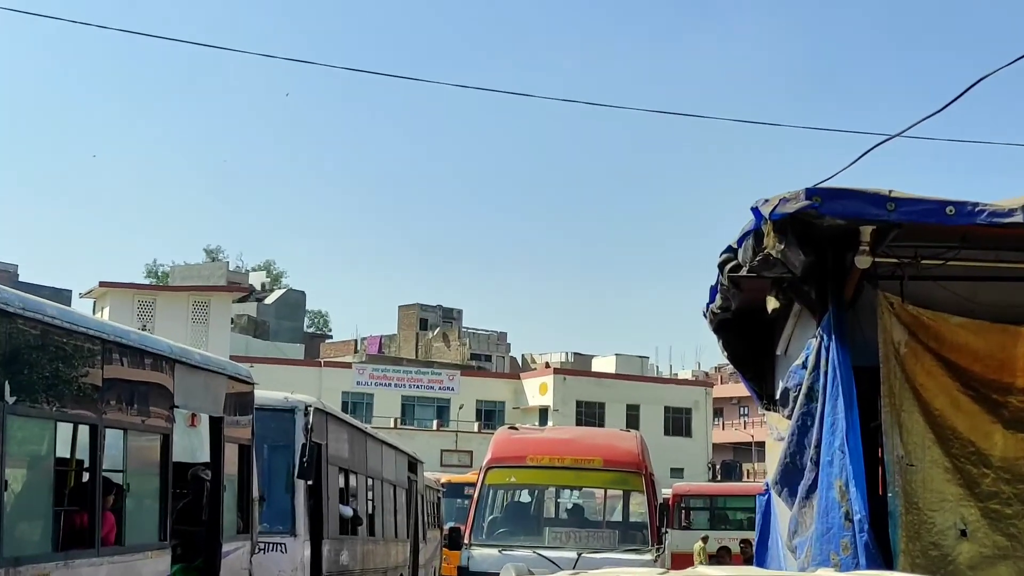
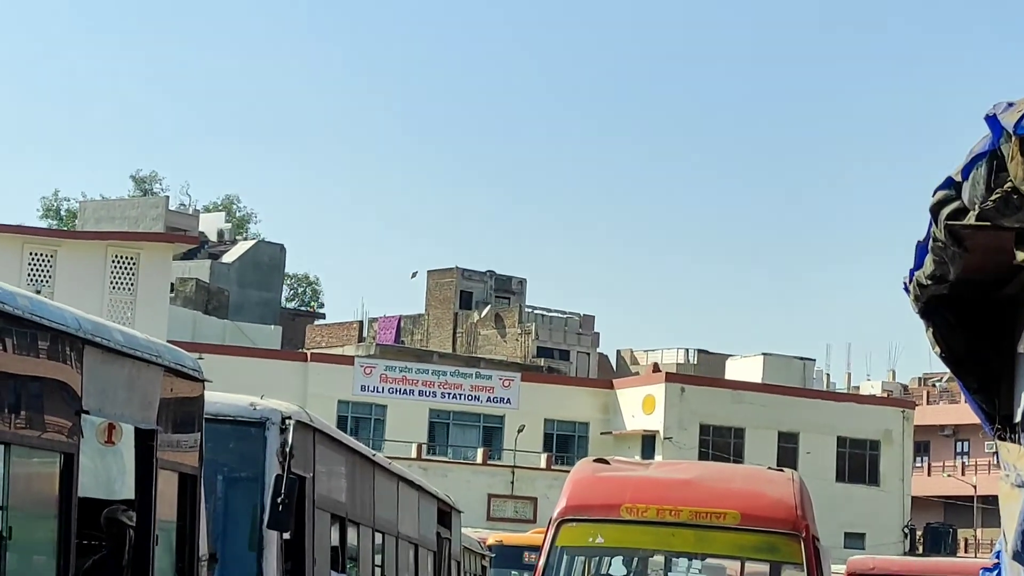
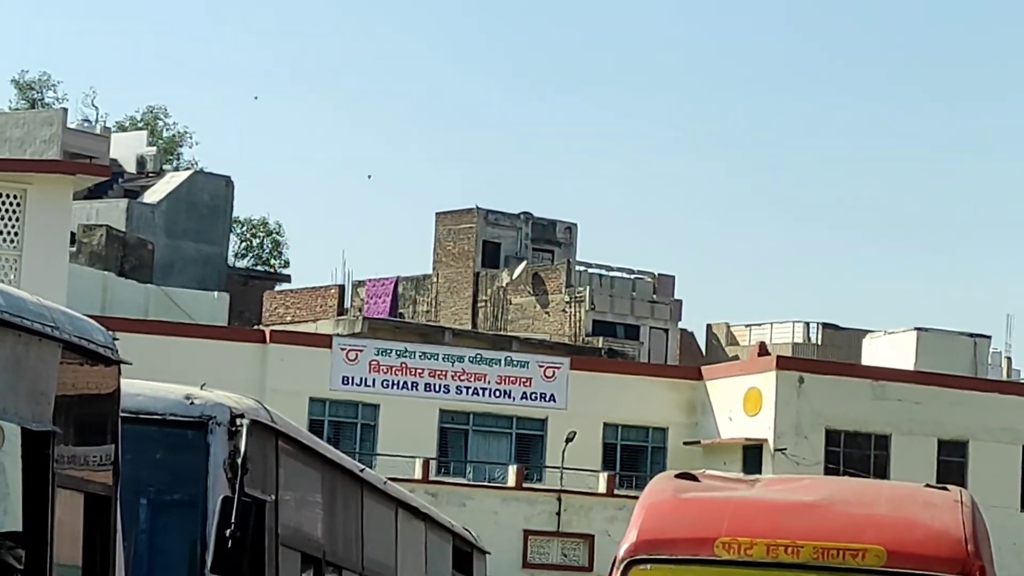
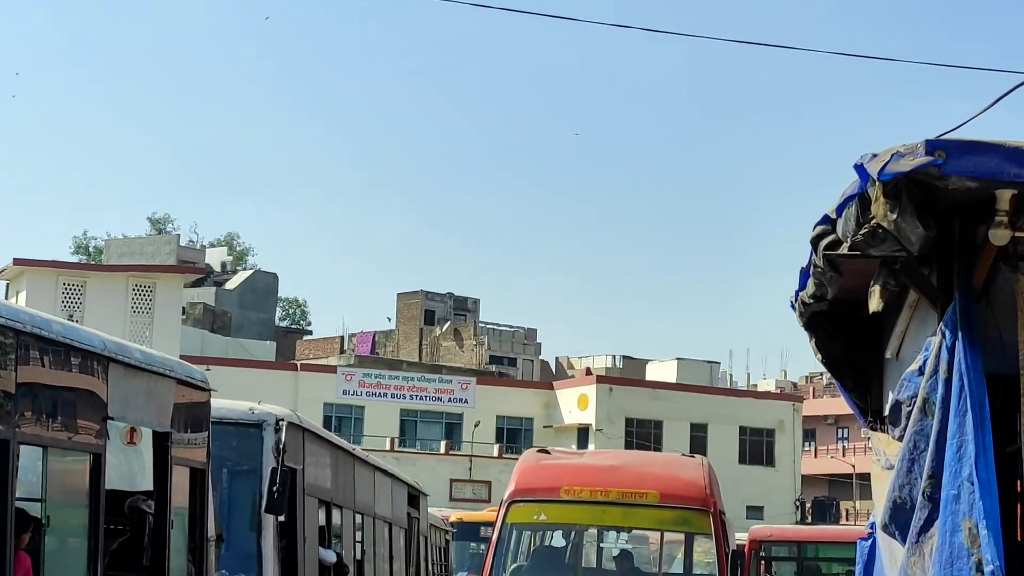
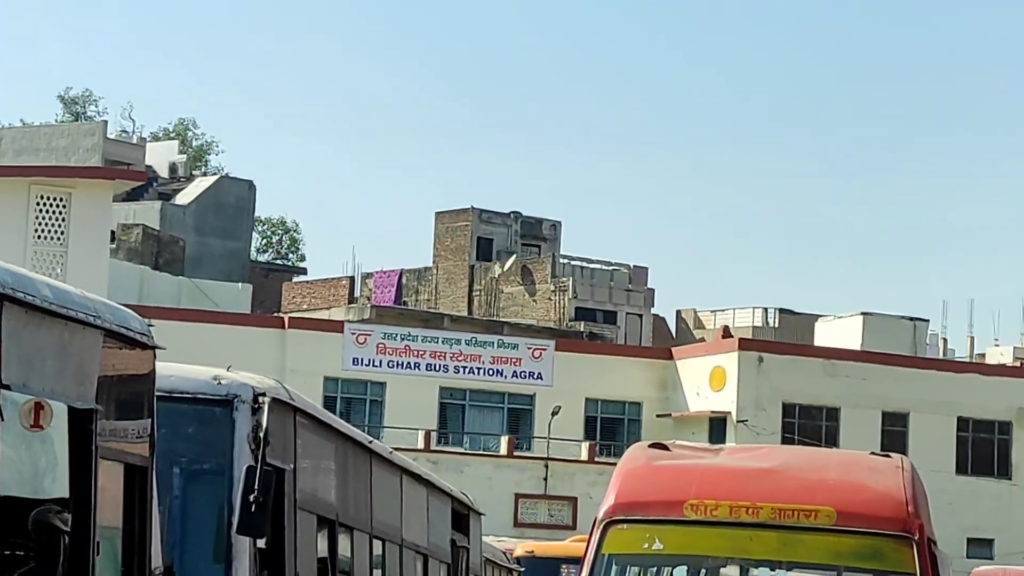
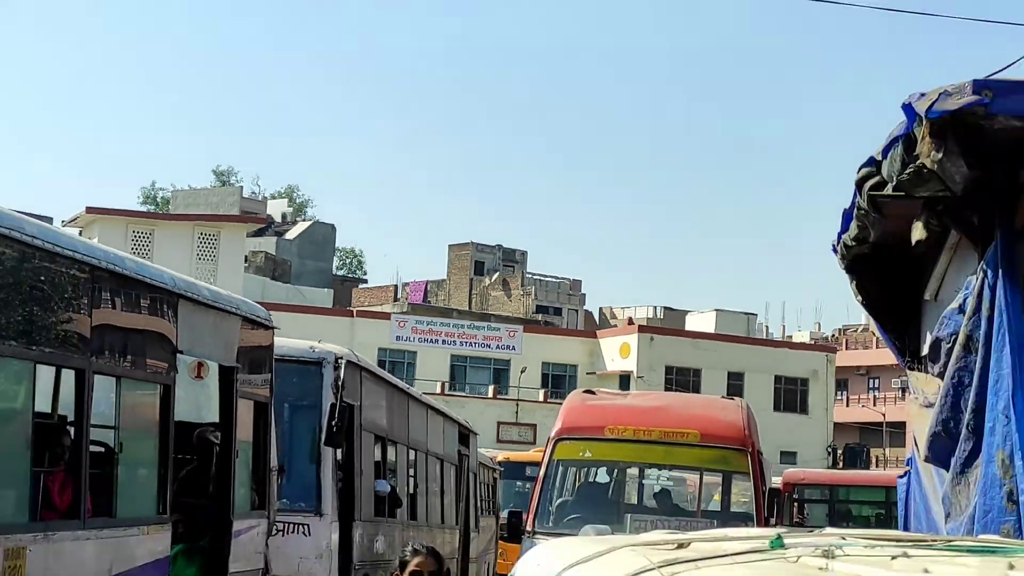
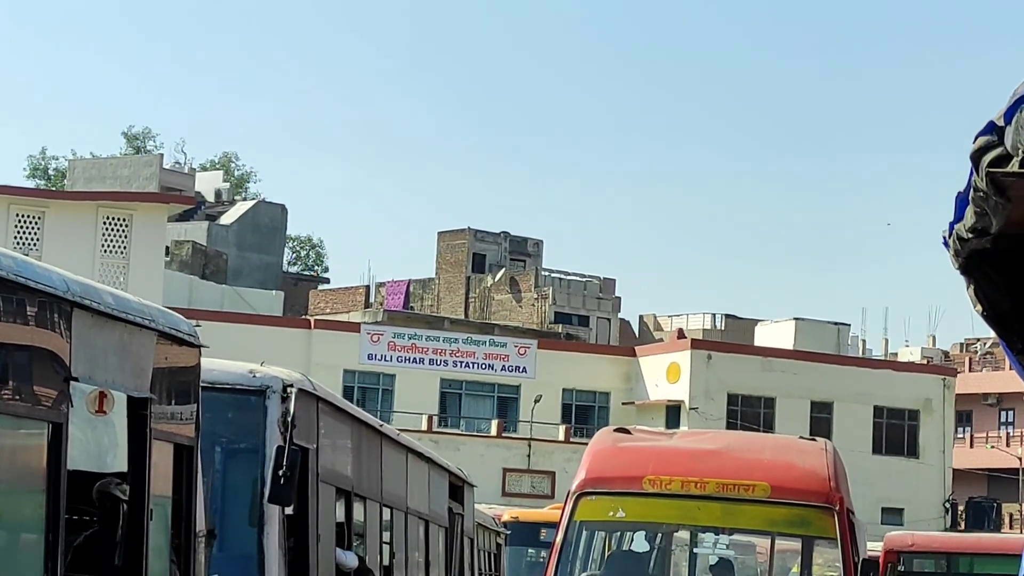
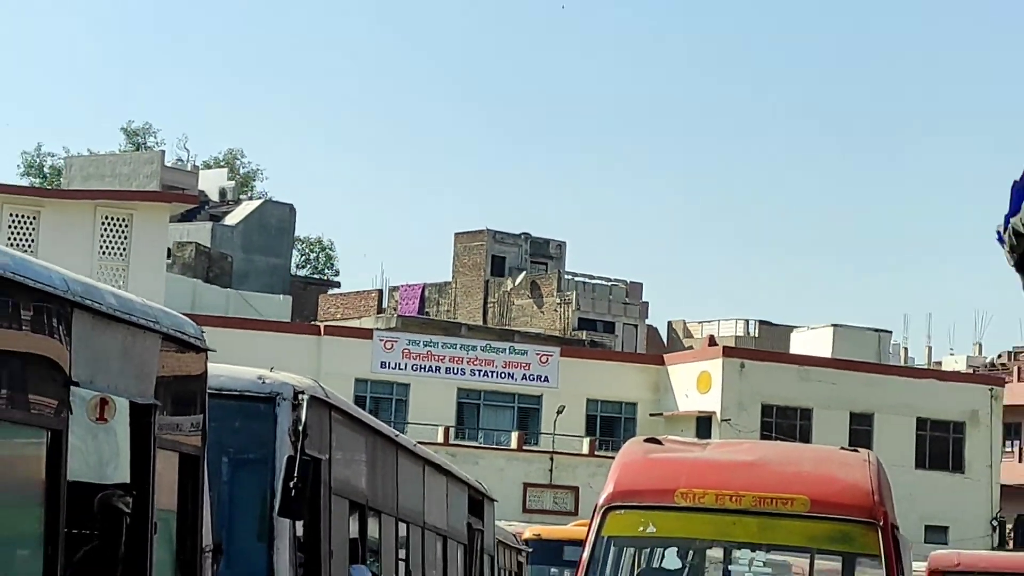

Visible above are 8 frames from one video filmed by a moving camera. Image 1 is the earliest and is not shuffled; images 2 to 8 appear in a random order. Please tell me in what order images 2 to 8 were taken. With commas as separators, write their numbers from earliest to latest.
4, 2, 7, 5, 3, 8, 6
